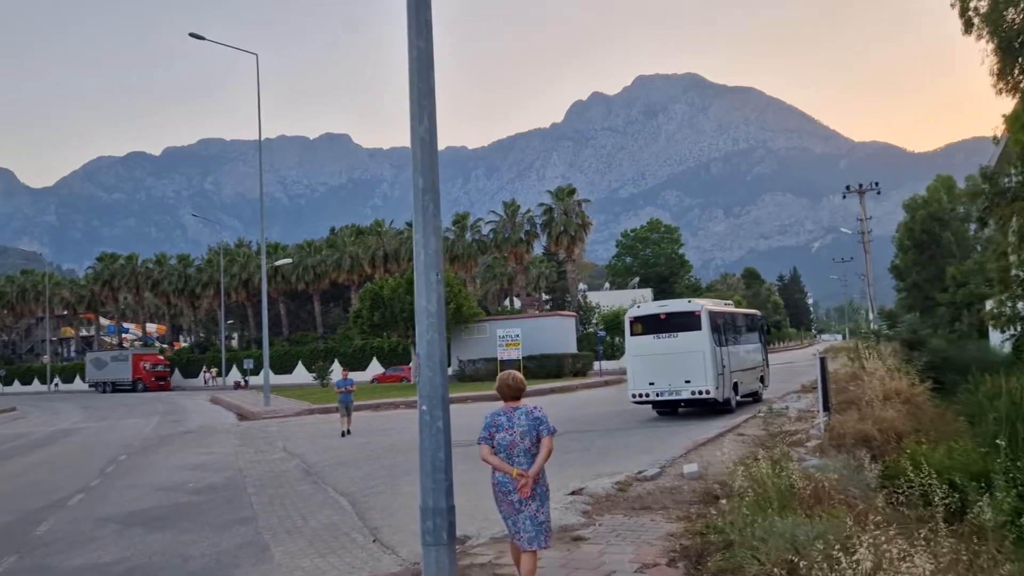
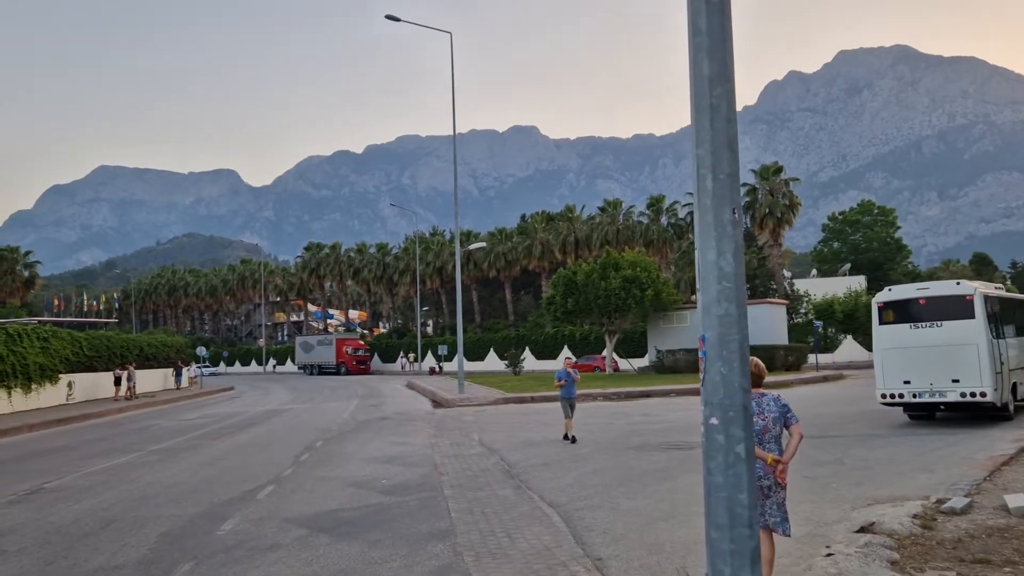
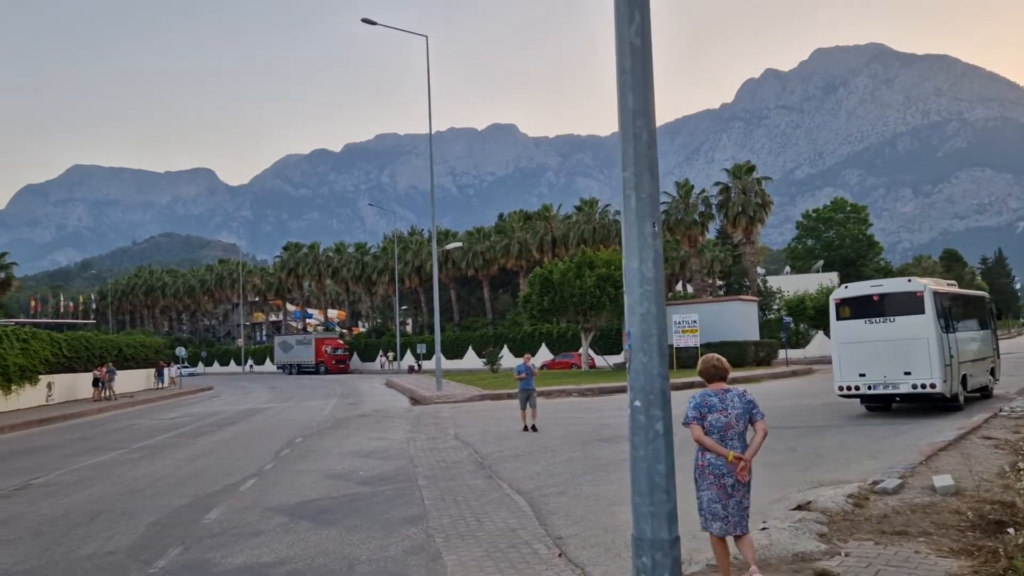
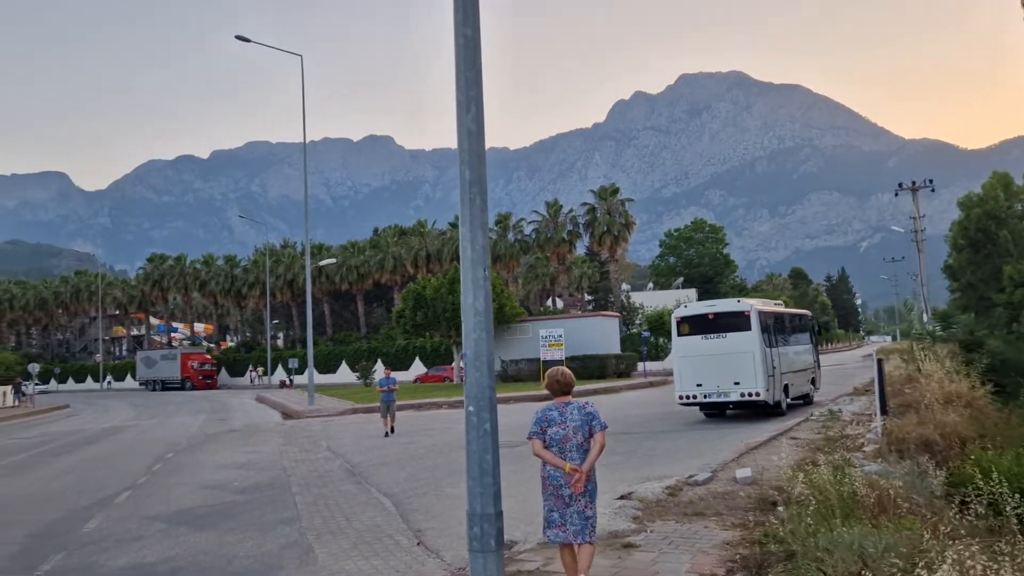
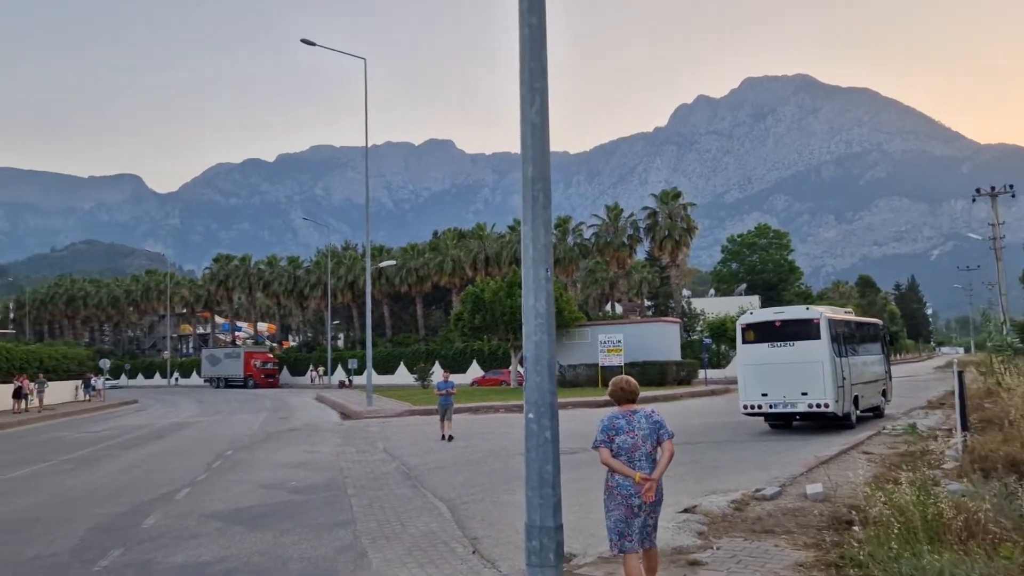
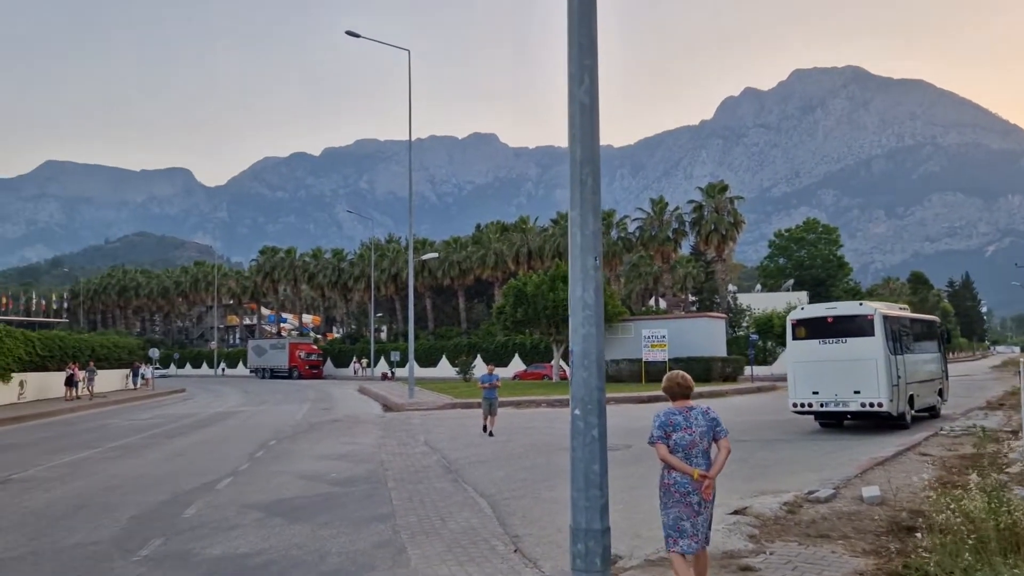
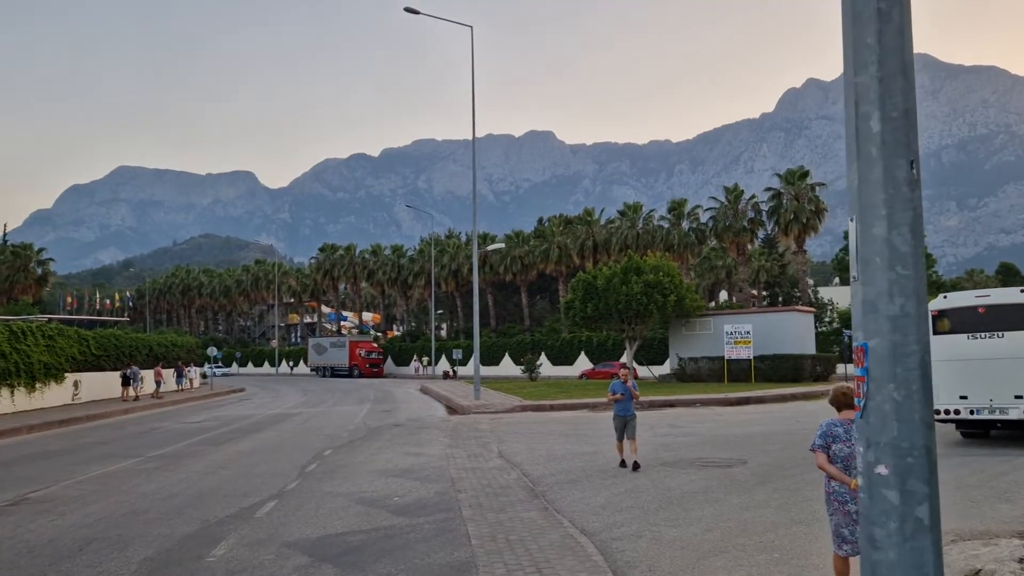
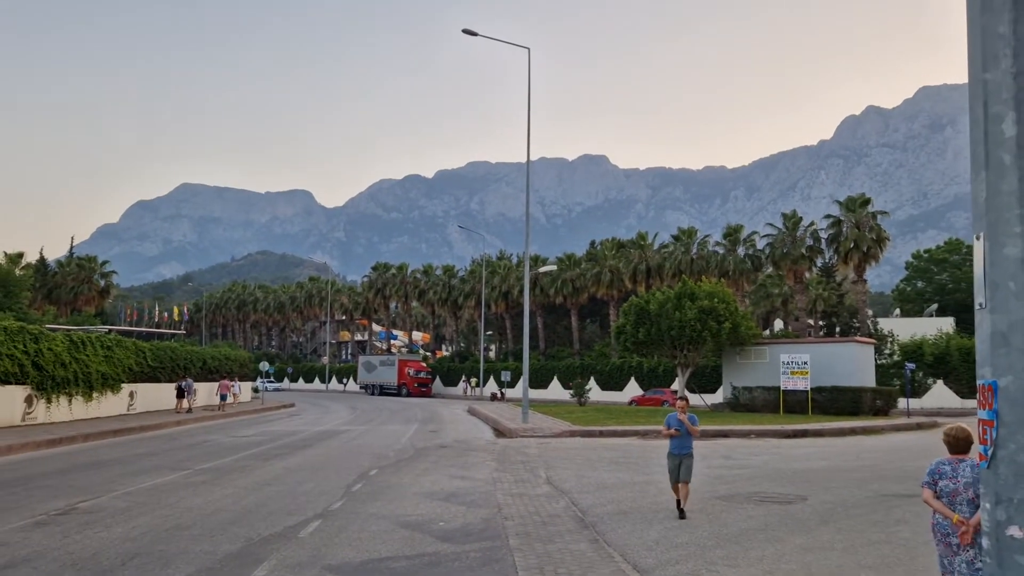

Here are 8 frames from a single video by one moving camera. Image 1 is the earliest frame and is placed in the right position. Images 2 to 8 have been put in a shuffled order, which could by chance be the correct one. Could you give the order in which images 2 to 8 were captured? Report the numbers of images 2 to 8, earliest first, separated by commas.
4, 5, 6, 3, 2, 7, 8
